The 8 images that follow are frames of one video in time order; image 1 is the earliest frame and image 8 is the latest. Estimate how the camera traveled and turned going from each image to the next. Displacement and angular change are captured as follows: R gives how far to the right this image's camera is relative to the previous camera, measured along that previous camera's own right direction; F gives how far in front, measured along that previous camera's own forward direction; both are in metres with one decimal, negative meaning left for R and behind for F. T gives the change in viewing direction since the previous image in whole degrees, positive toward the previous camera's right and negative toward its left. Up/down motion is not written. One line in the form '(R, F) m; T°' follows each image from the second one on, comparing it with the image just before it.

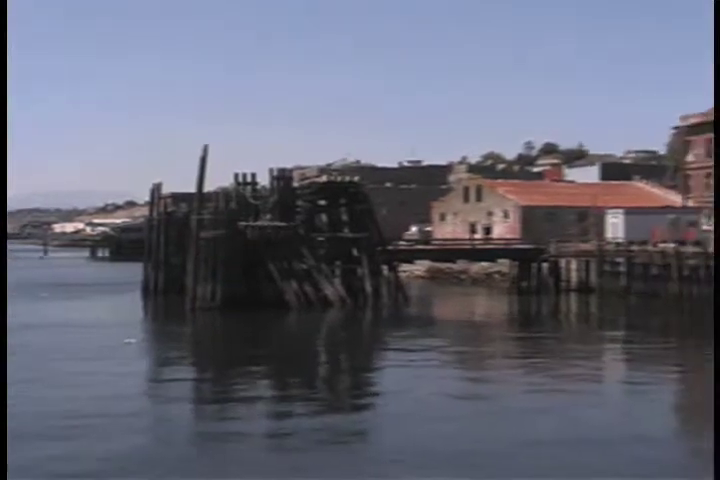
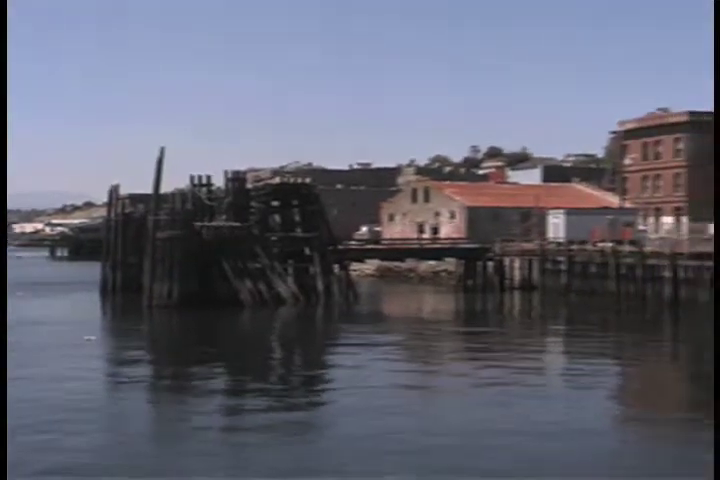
(0.0, -0.8) m; +3°
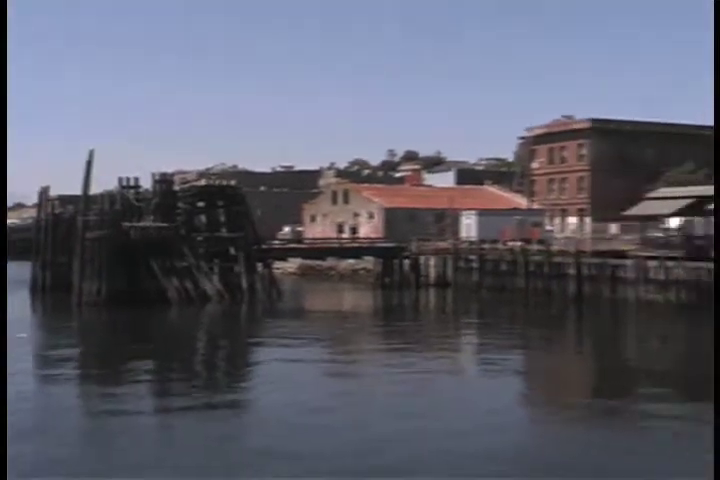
(-0.1, -1.0) m; +5°
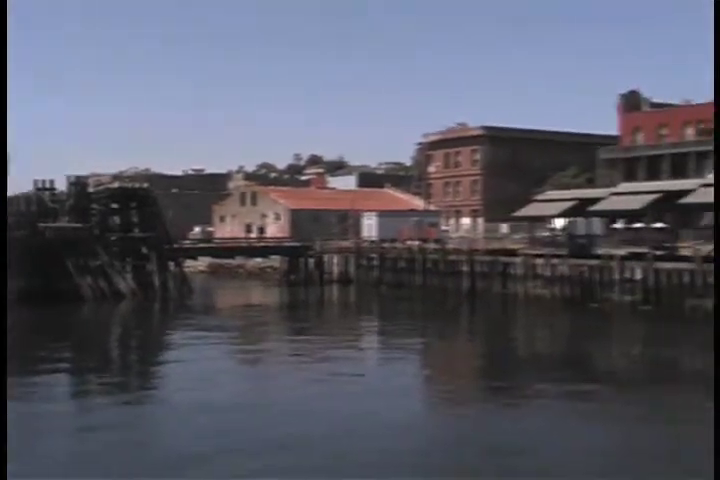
(-0.2, -1.4) m; +6°
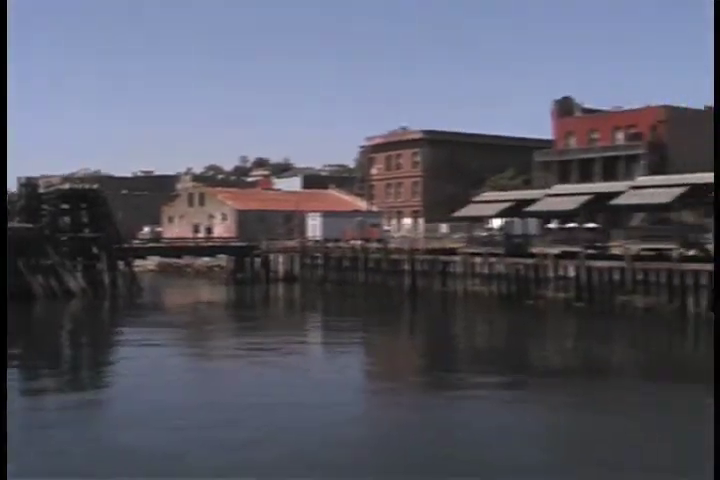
(0.0, -0.9) m; +3°
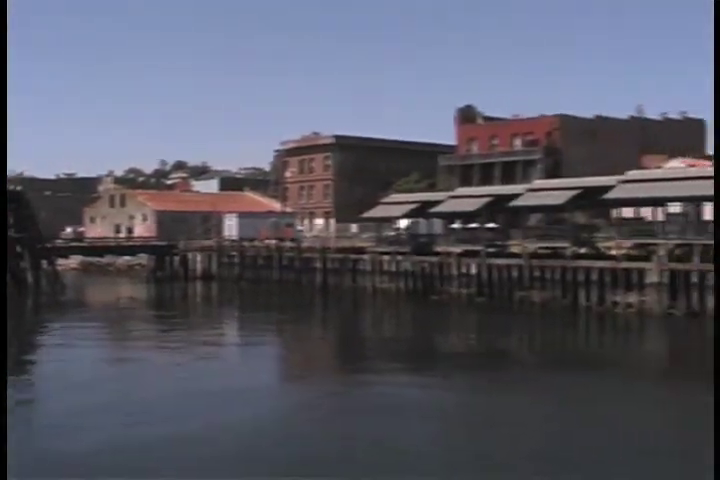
(-0.1, -1.6) m; +5°
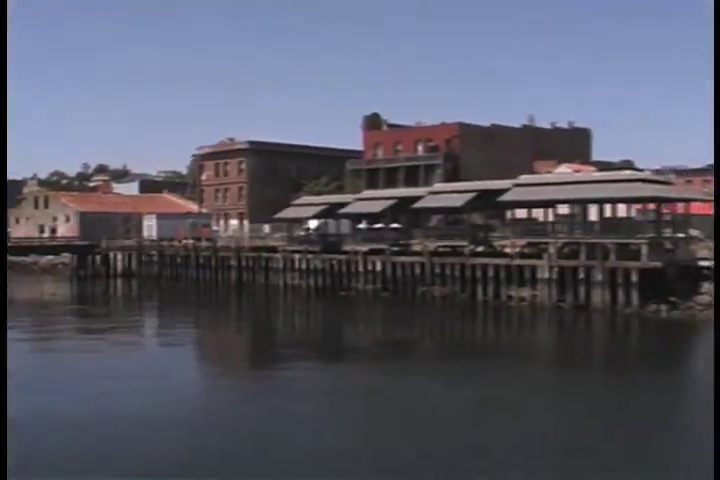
(-0.3, -2.0) m; +6°
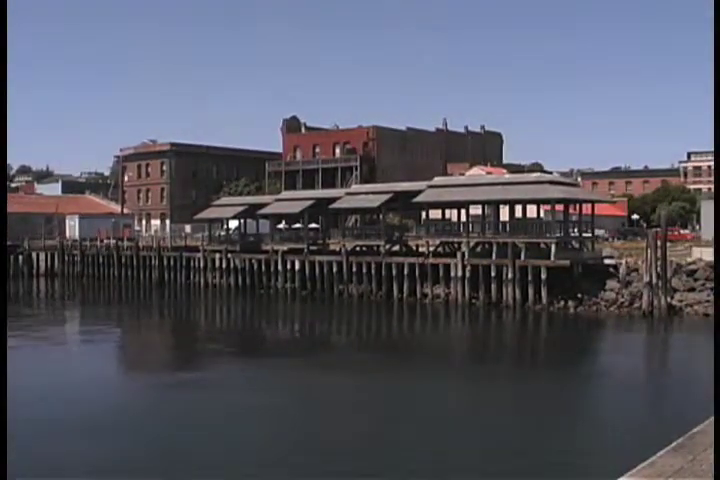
(0.0, -1.1) m; +5°
